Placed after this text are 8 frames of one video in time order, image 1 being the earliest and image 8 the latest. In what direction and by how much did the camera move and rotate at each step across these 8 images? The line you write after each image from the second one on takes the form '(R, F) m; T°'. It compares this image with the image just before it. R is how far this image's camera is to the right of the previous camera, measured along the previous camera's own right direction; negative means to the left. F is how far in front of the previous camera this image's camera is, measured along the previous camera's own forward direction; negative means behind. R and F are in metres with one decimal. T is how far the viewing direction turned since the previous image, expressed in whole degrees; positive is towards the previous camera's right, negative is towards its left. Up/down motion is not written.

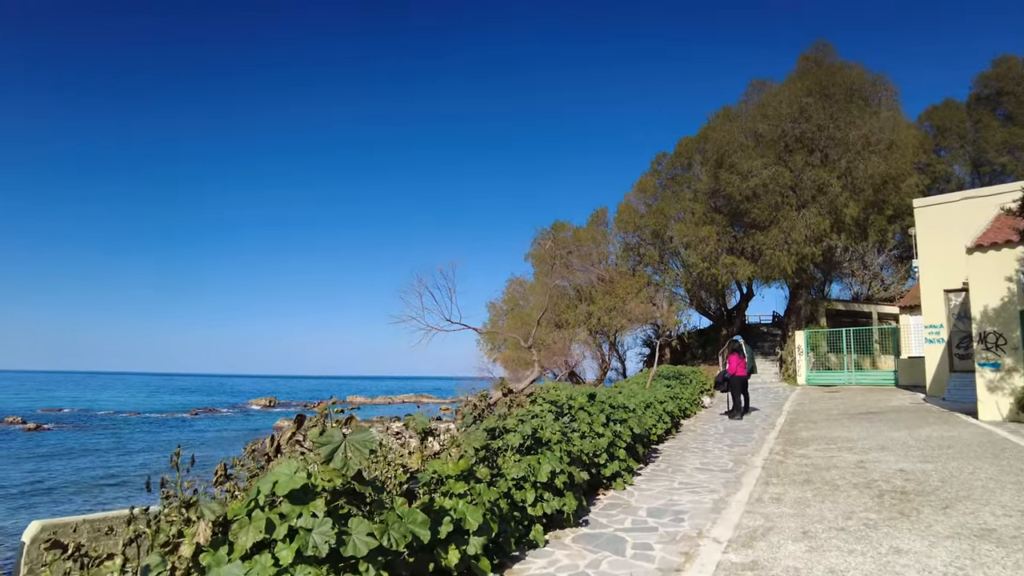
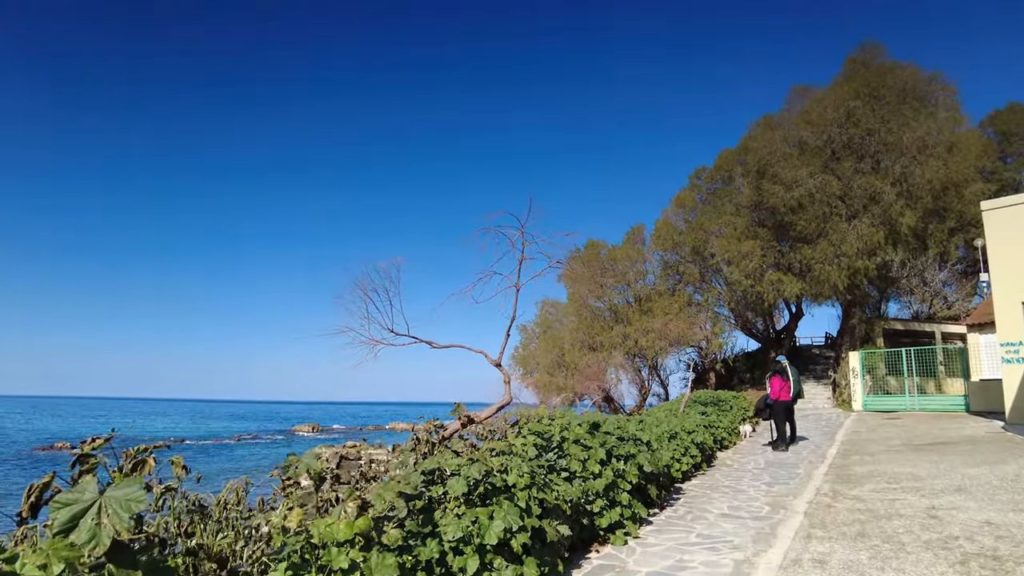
(+0.6, +1.1) m; -4°
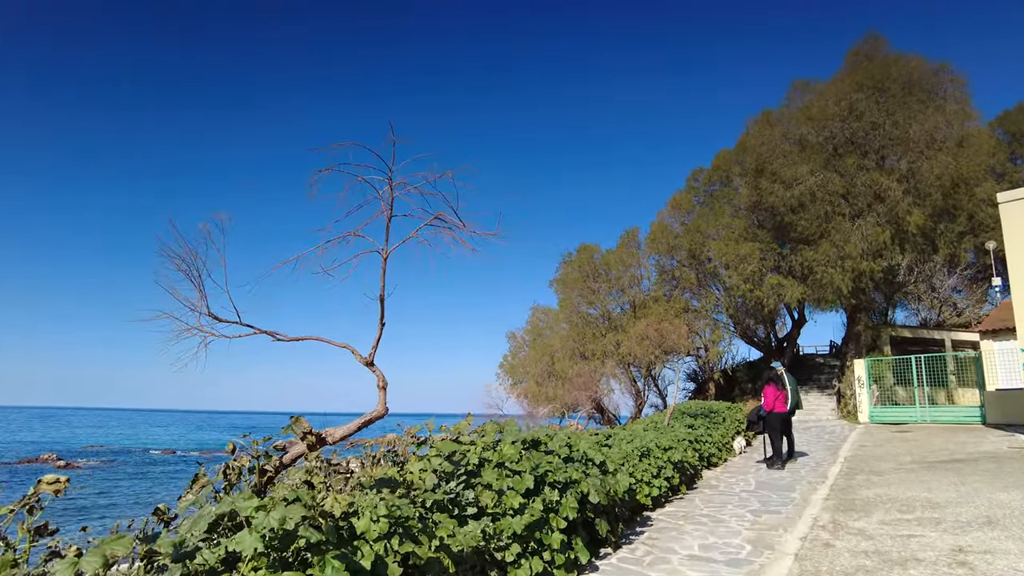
(+0.7, +1.3) m; 0°
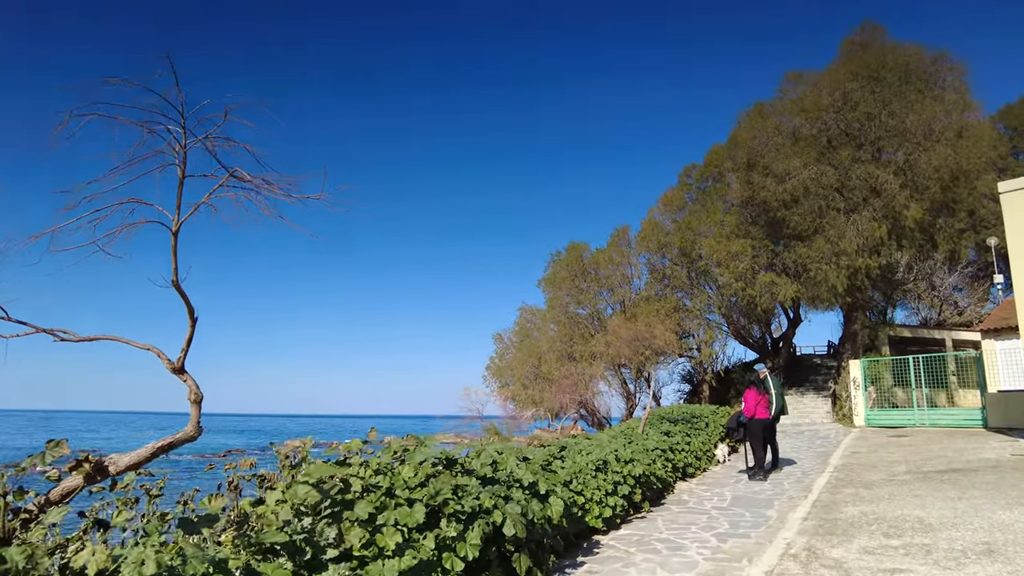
(+0.7, +0.8) m; 0°
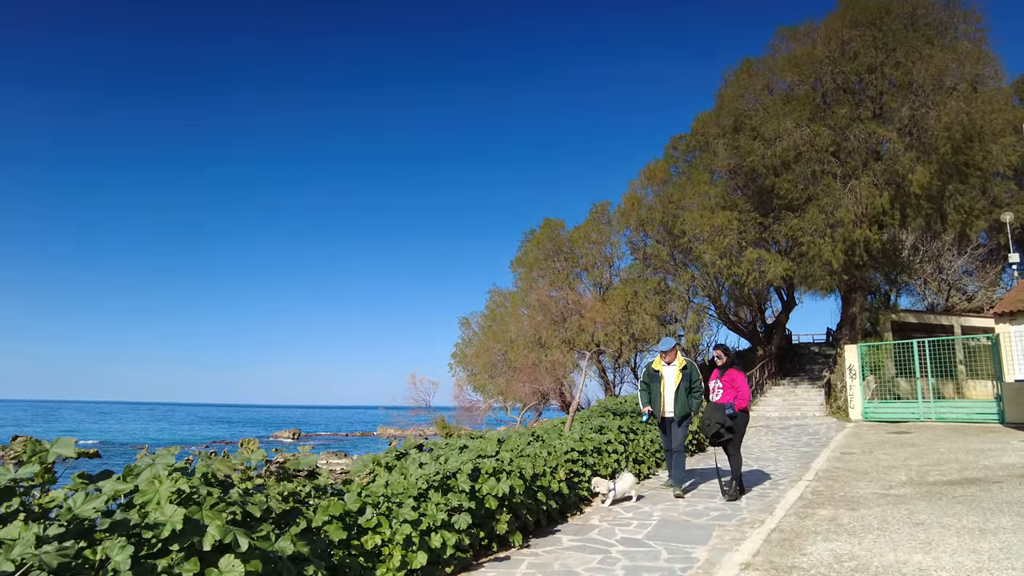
(+1.6, +2.3) m; 0°
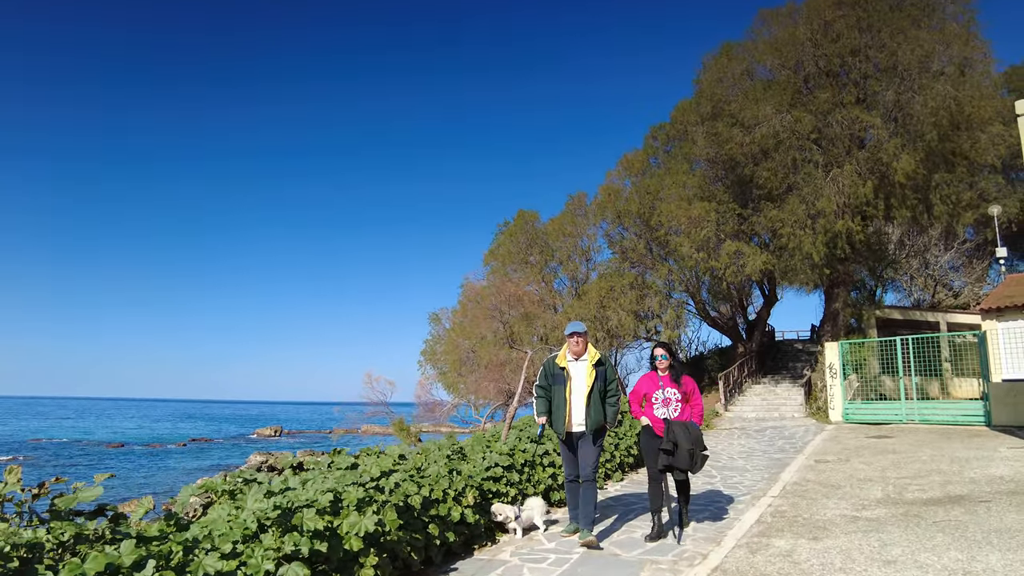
(+0.8, +1.0) m; +1°
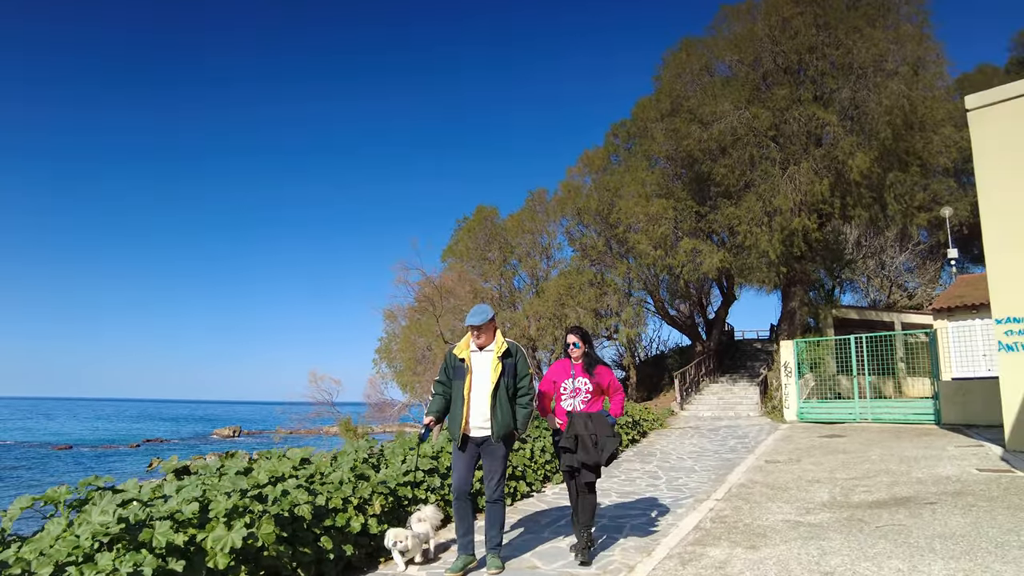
(+0.4, +0.5) m; +3°
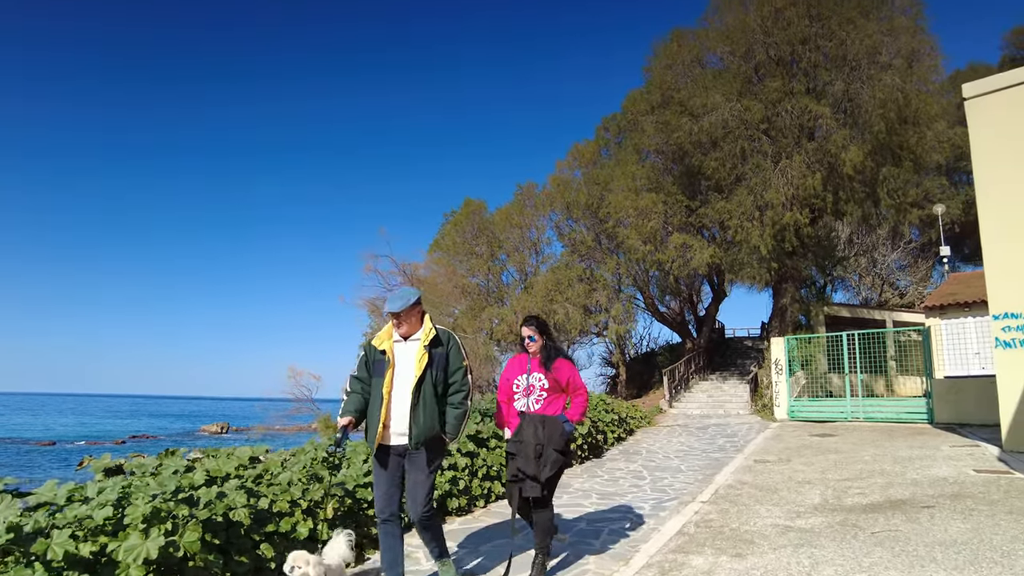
(+0.2, +0.4) m; +1°
